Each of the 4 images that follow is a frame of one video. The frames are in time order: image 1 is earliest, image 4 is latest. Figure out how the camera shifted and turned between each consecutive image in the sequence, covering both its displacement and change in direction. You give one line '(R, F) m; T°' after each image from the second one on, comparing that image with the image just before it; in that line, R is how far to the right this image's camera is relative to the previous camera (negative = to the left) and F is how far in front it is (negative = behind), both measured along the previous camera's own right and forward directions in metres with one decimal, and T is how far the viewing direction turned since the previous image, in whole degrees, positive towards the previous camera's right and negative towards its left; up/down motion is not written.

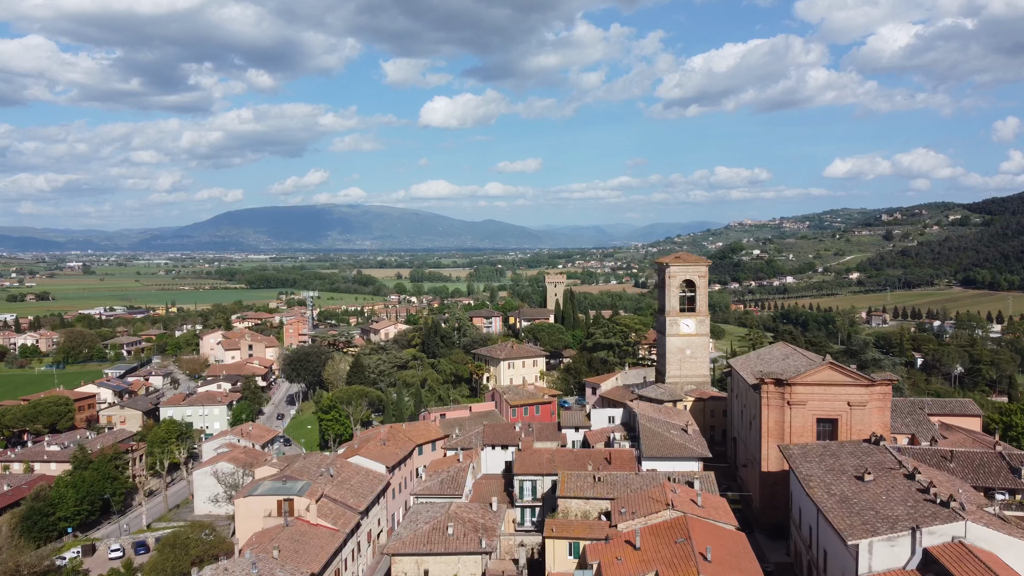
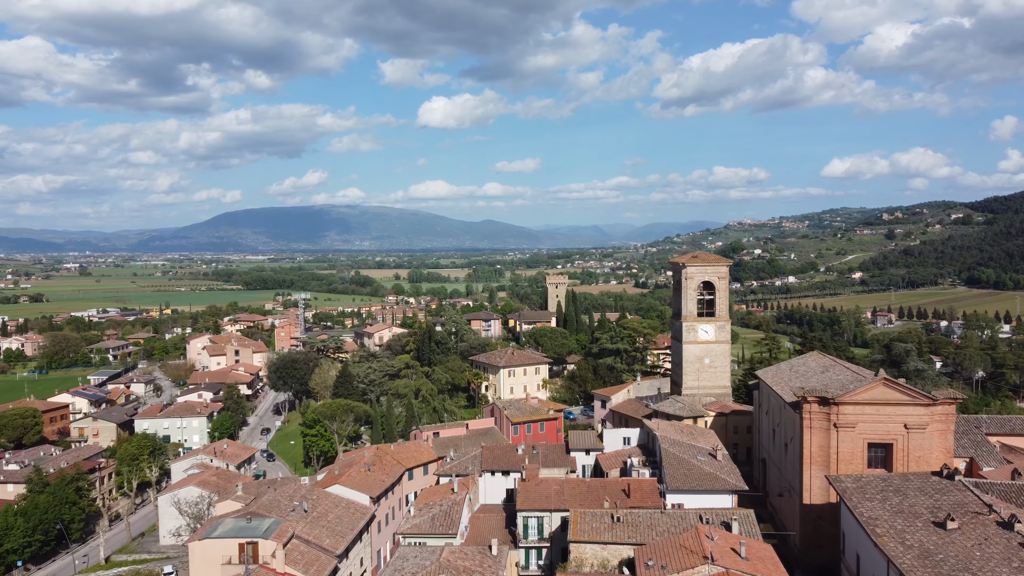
(-0.1, +3.4) m; 0°
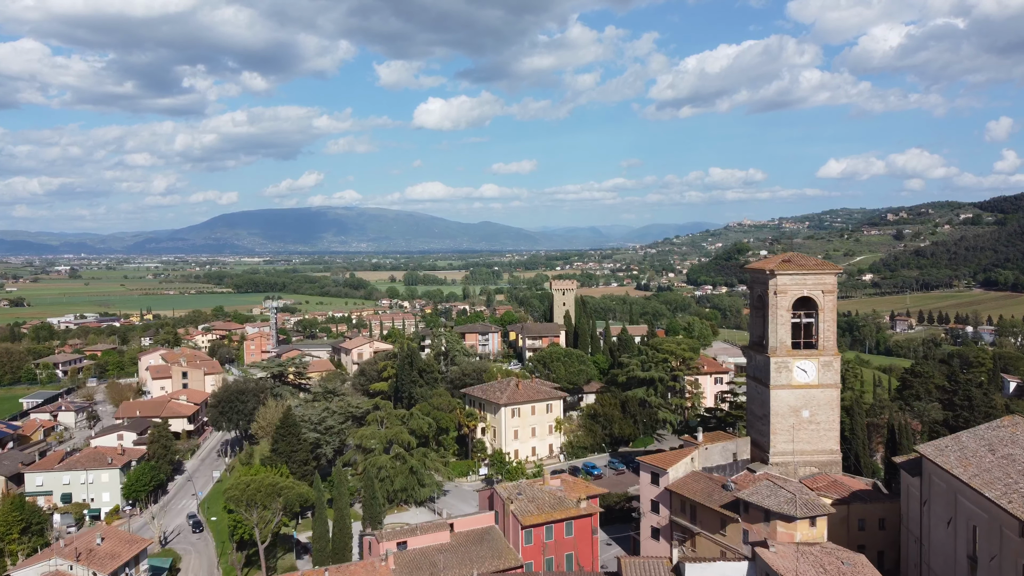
(-0.3, +10.8) m; 0°
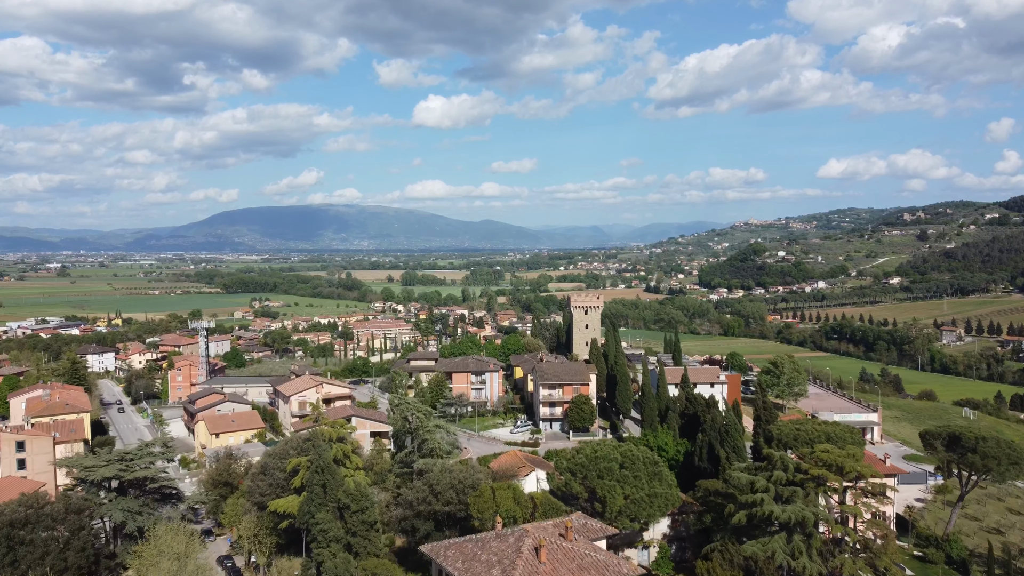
(-0.3, +19.1) m; 0°
